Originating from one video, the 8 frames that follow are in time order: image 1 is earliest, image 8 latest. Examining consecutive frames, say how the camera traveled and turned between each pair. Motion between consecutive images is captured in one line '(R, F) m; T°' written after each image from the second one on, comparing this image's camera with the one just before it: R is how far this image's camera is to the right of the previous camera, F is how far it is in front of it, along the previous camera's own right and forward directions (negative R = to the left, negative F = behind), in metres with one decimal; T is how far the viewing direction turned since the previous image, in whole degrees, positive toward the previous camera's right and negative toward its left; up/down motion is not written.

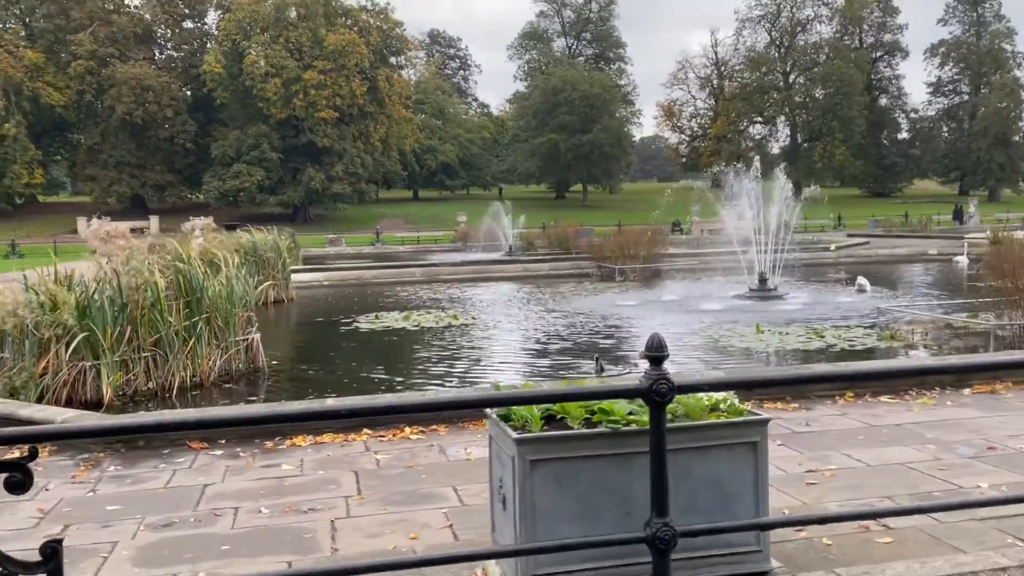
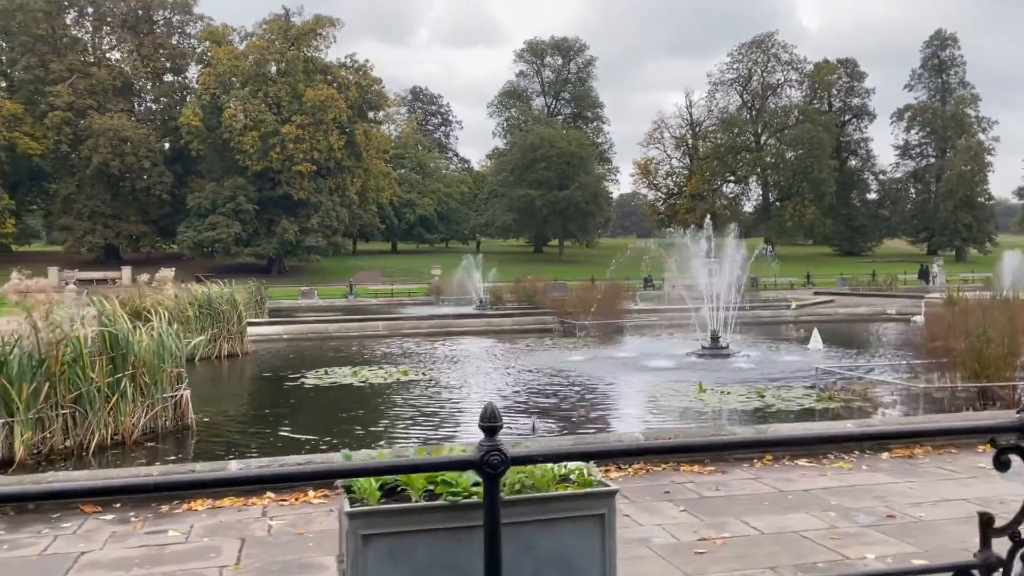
(+0.4, 0.0) m; +1°
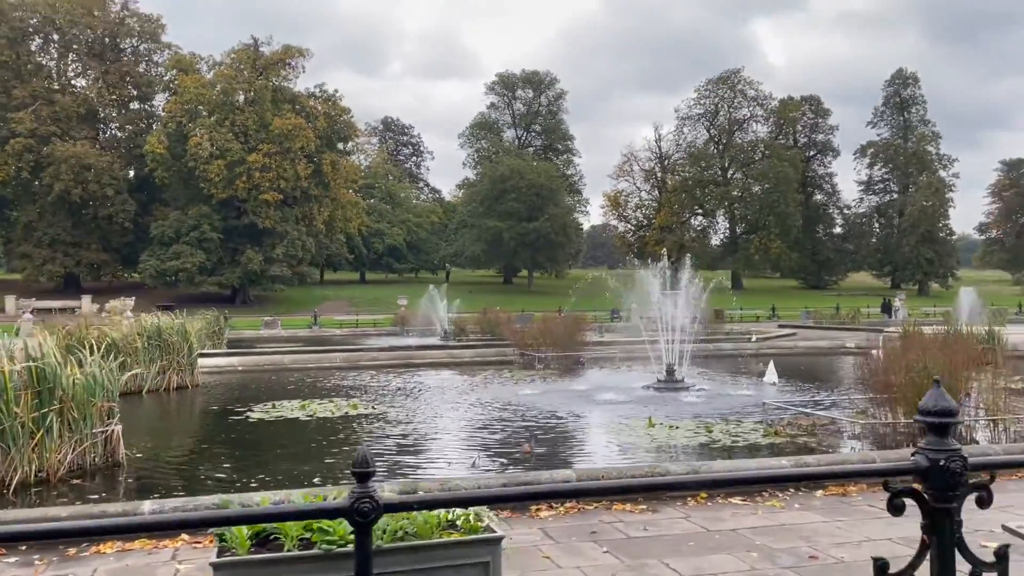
(+0.3, +0.1) m; +2°
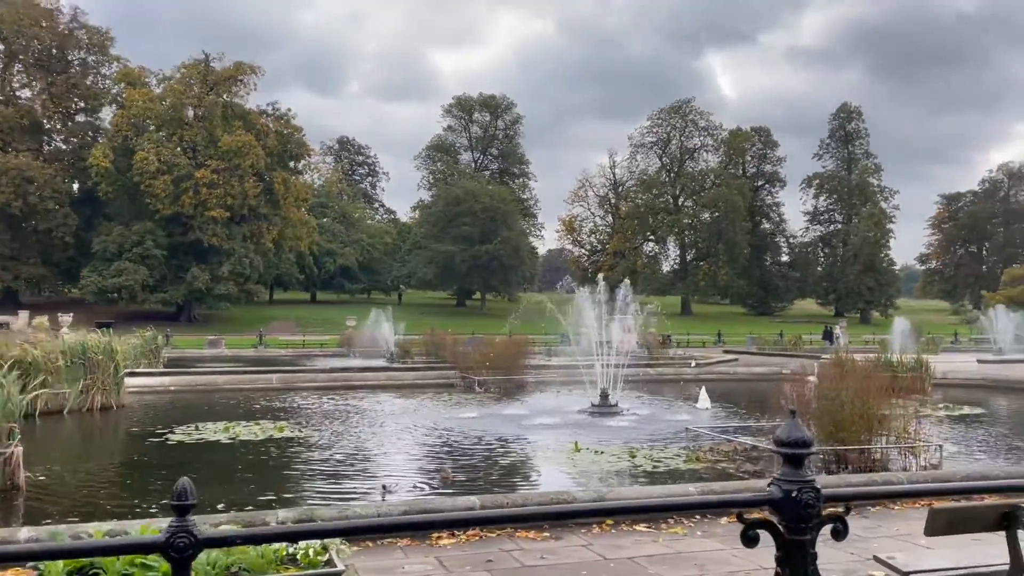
(+0.3, 0.0) m; +3°
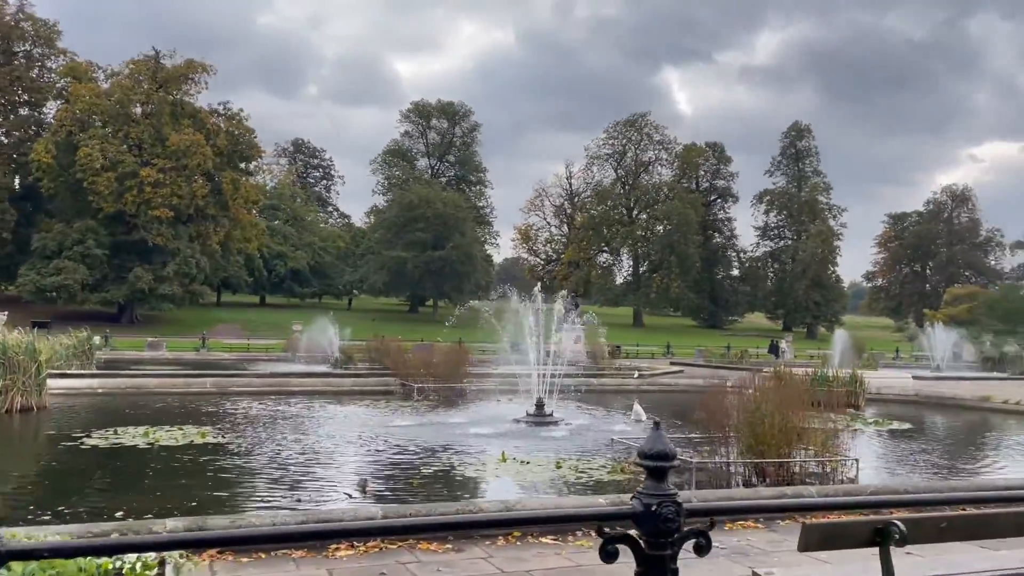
(+0.3, +0.1) m; +3°
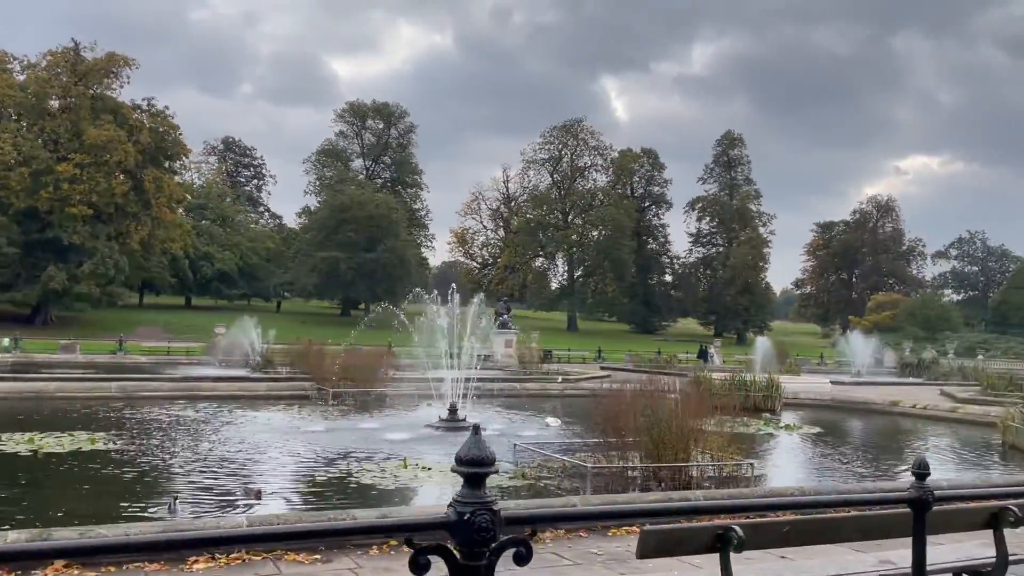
(+0.4, +0.1) m; +4°
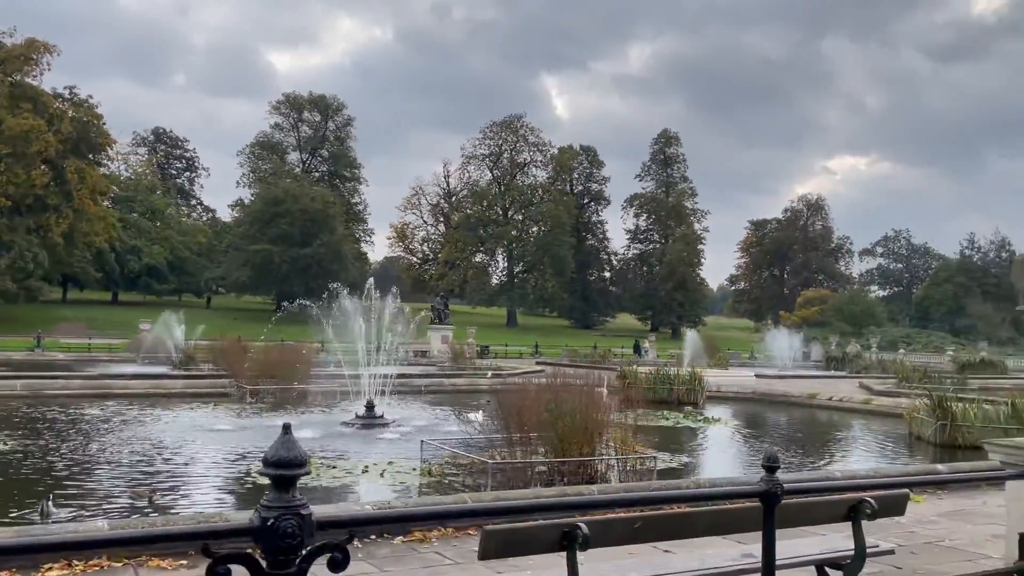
(+0.4, +0.1) m; +4°
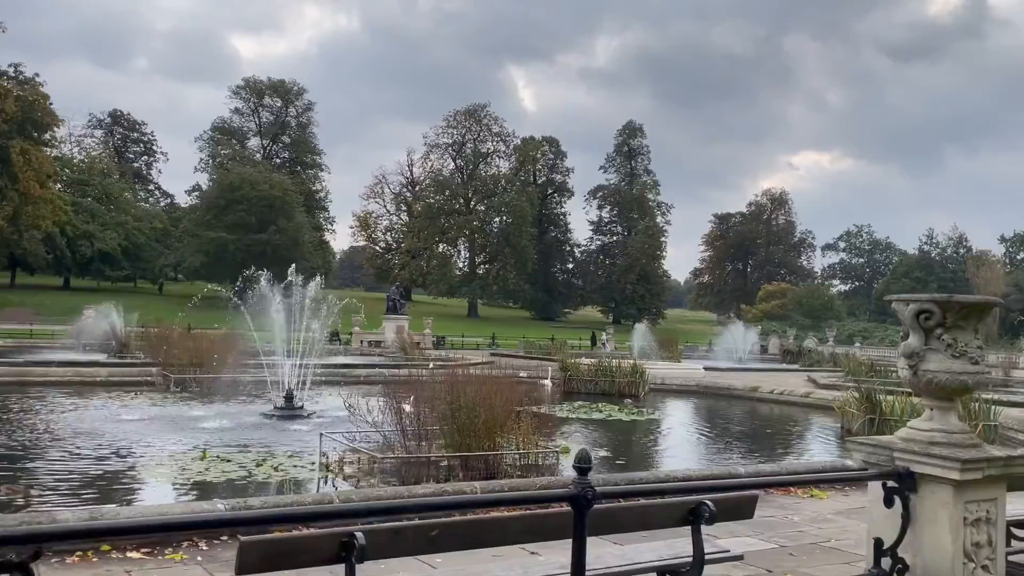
(+0.7, +0.4) m; +2°
